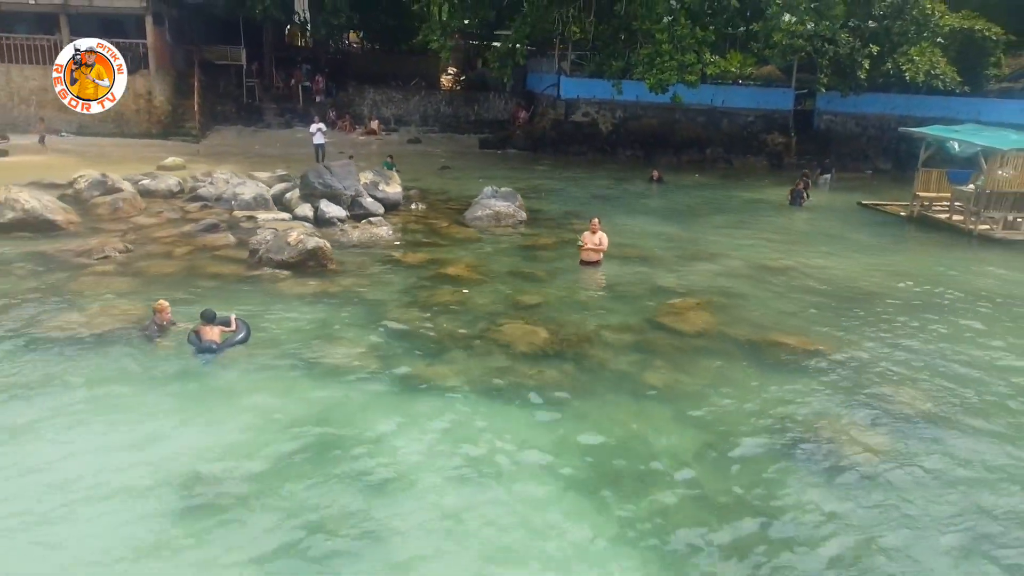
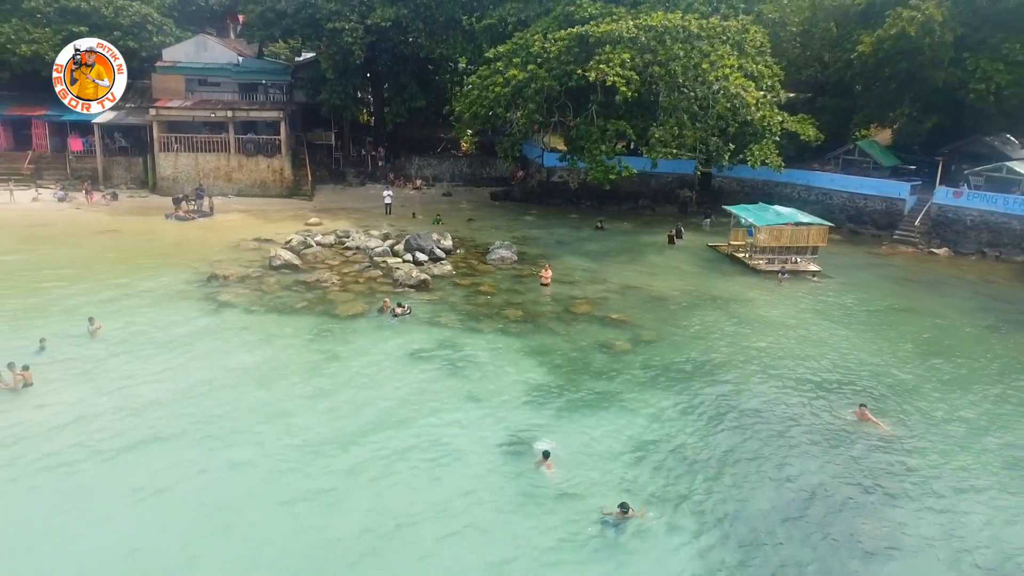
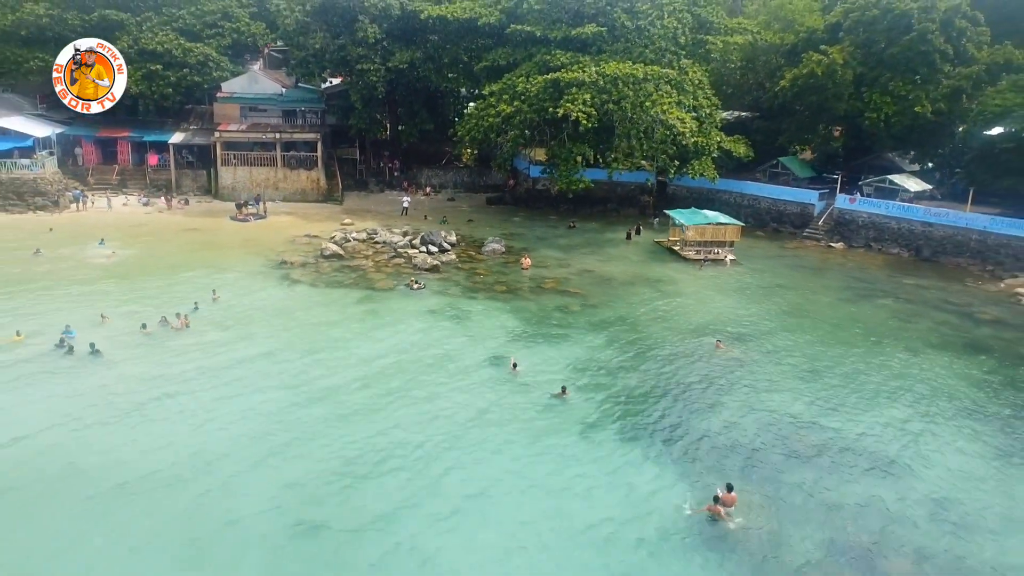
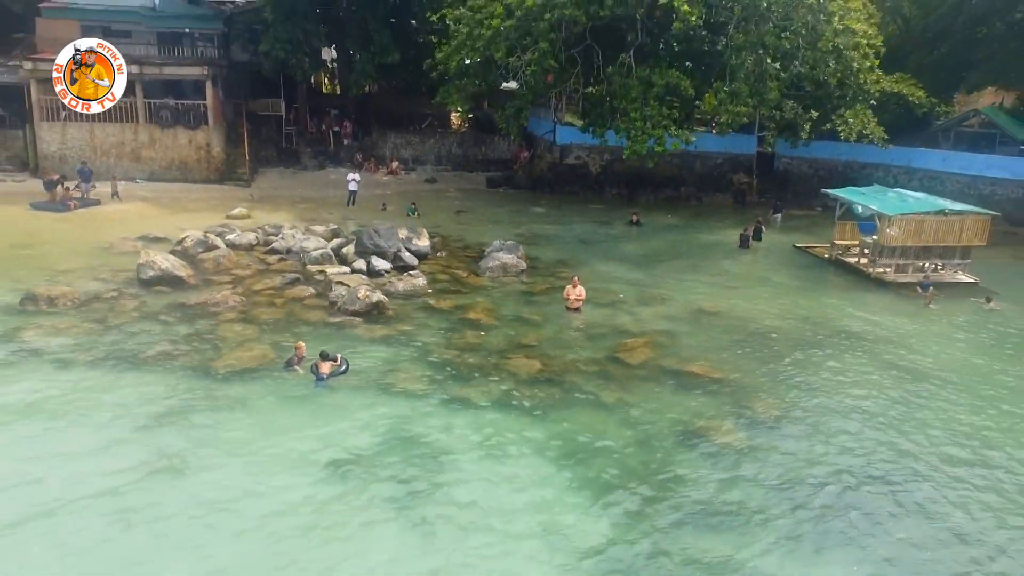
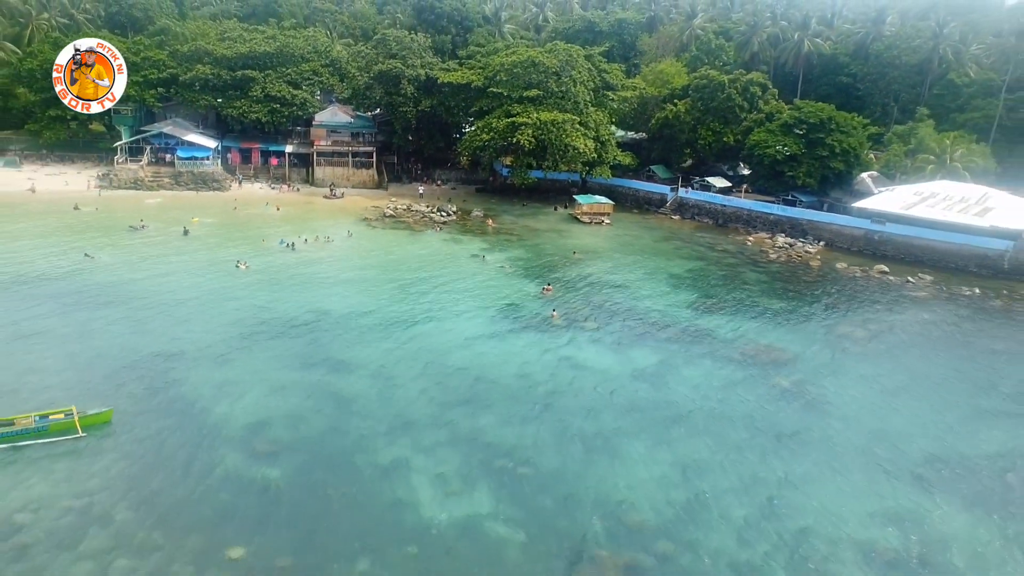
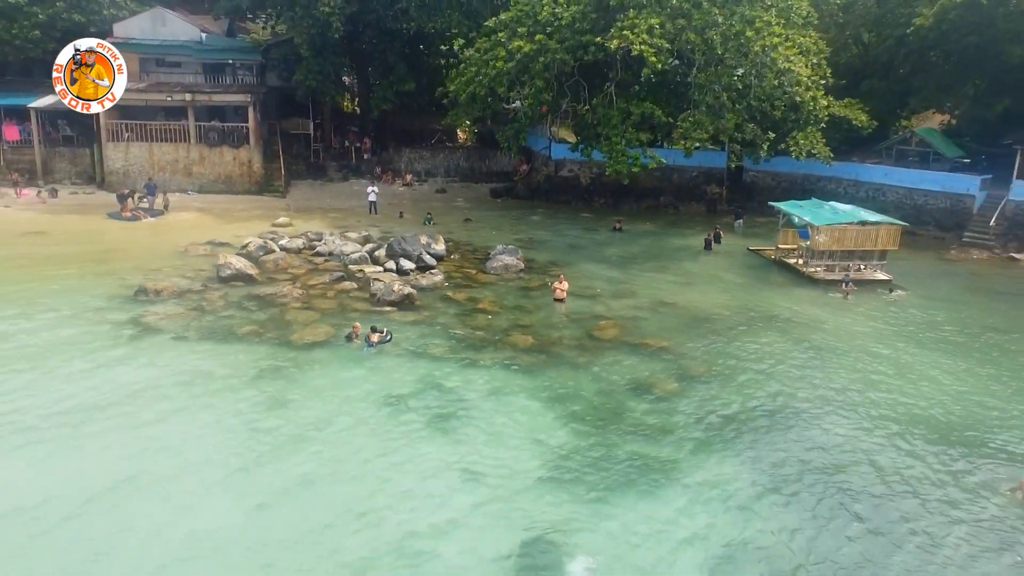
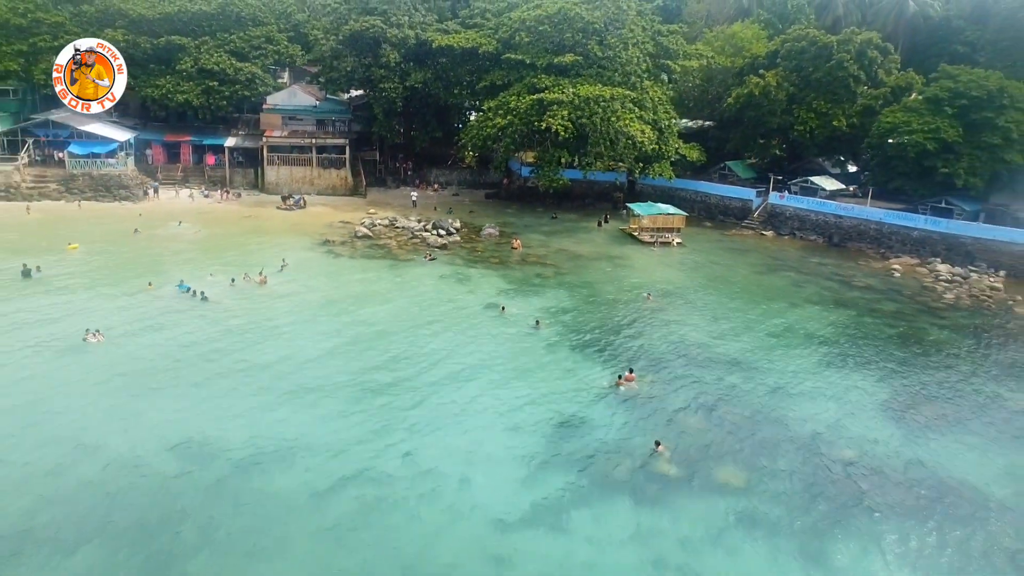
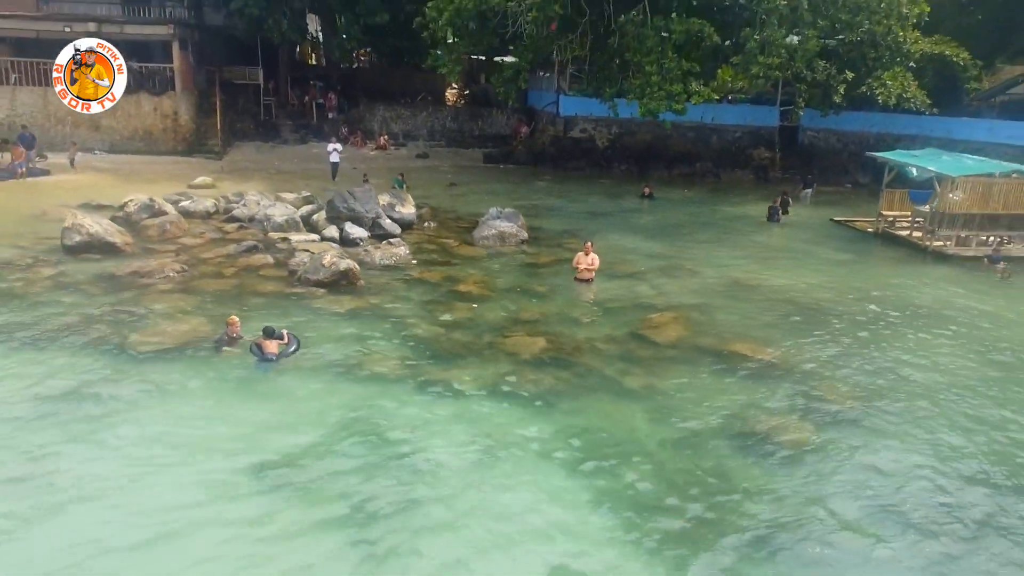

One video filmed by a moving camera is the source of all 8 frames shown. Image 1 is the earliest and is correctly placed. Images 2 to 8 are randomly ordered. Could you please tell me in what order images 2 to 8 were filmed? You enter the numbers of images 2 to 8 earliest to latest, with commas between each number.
8, 4, 6, 2, 3, 7, 5
